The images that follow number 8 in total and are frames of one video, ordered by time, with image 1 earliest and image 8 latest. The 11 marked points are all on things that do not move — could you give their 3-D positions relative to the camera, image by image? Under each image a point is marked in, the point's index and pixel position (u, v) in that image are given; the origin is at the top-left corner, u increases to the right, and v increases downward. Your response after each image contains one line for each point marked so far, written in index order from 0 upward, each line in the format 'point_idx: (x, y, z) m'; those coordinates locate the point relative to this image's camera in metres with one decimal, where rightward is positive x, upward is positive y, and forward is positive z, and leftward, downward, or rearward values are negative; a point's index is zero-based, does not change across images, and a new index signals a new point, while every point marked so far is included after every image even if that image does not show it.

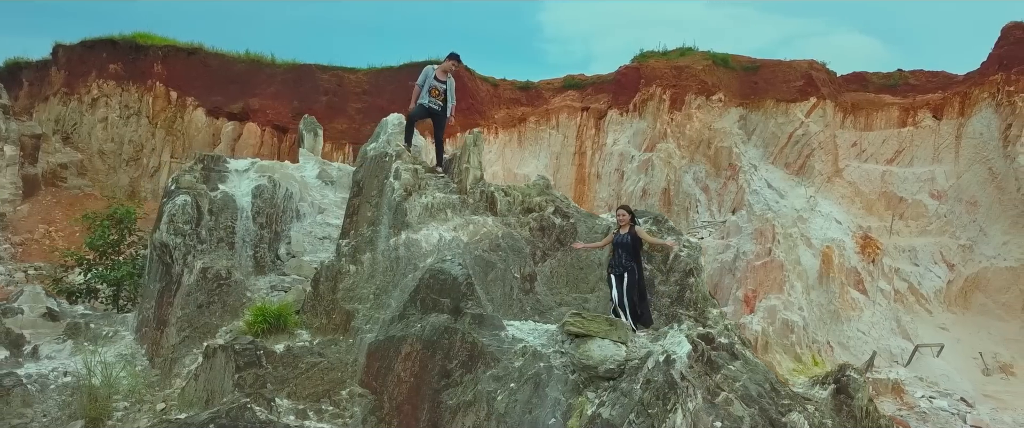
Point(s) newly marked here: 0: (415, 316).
0: (-0.8, -0.9, +6.4) m
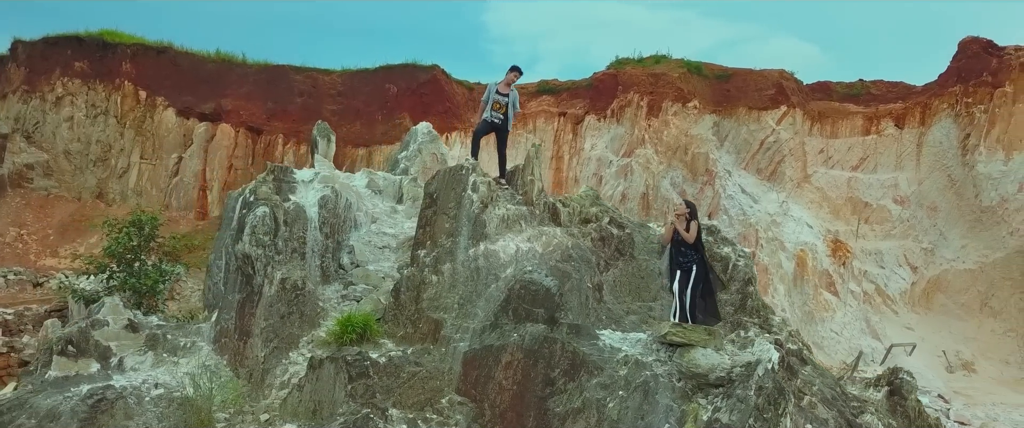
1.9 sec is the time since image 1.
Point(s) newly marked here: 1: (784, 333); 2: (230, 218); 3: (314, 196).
0: (0.0, -1.0, +6.6) m
1: (+2.7, -1.2, +7.4) m
2: (-3.0, 0.0, +8.2) m
3: (-2.2, +0.2, +8.3) m
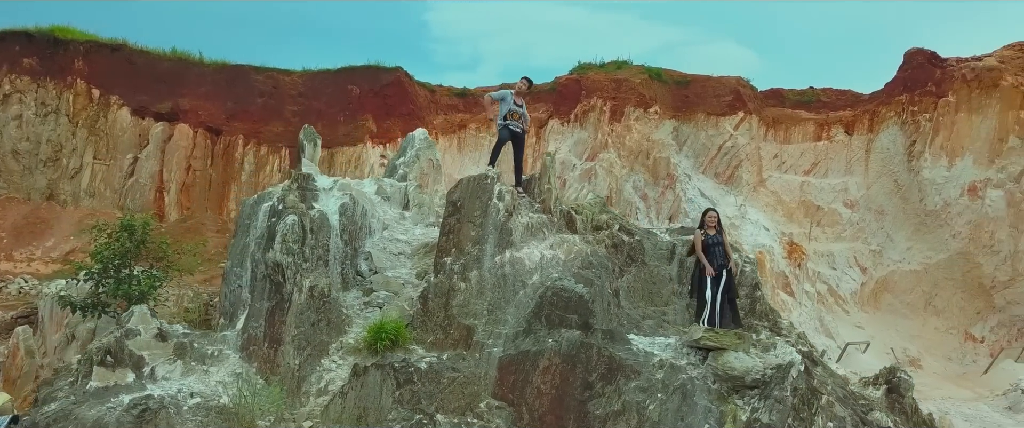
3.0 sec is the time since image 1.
0: (+0.3, -1.1, +6.9) m
1: (+3.0, -1.3, +7.8) m
2: (-2.8, -0.1, +8.2) m
3: (-2.0, +0.1, +8.4) m
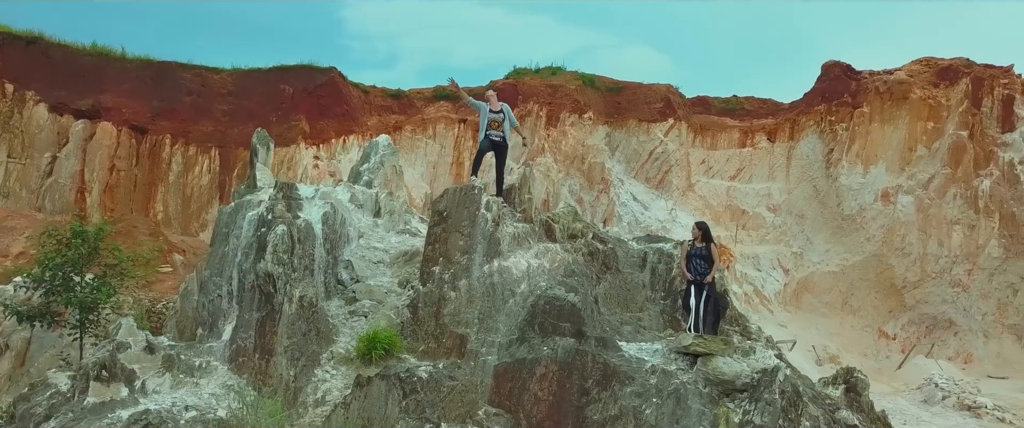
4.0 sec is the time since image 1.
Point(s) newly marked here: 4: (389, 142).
0: (+0.2, -1.2, +7.1) m
1: (+2.8, -1.4, +8.3) m
2: (-3.0, -0.2, +8.1) m
3: (-2.2, 0.0, +8.3) m
4: (-2.1, +1.2, +12.3) m
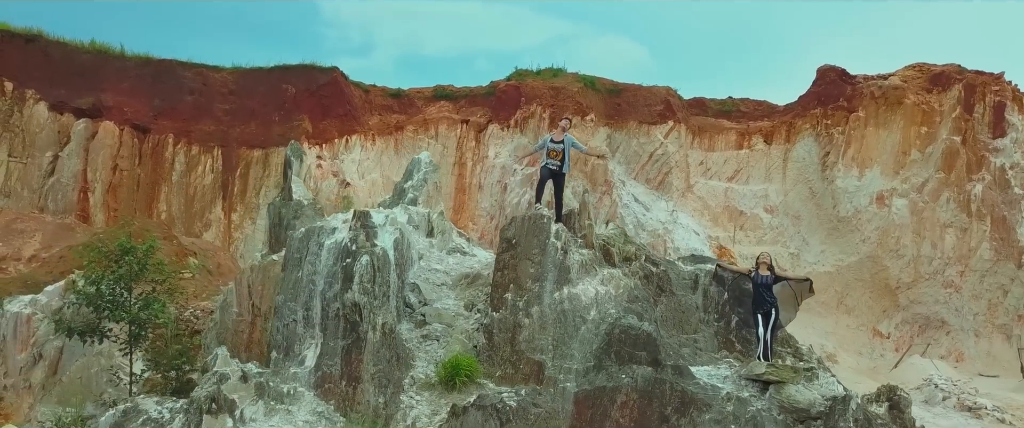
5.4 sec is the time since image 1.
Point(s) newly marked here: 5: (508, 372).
0: (+1.0, -1.5, +7.4) m
1: (+3.6, -1.7, +8.7) m
2: (-2.2, -0.5, +8.3) m
3: (-1.4, -0.3, +8.6) m
4: (-1.4, +0.9, +12.6) m
5: (0.0, -1.7, +7.8) m
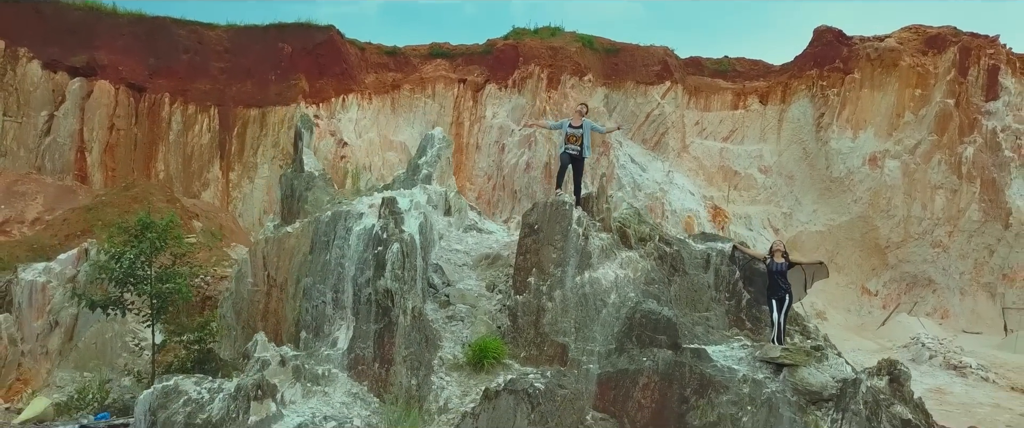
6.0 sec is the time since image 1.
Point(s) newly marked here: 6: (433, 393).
0: (+1.3, -1.4, +7.8) m
1: (+3.8, -1.6, +9.1) m
2: (-1.9, -0.4, +8.6) m
3: (-1.2, -0.1, +8.8) m
4: (-1.2, +1.4, +12.7) m
5: (+0.2, -1.5, +8.1) m
6: (-0.8, -1.8, +7.5) m
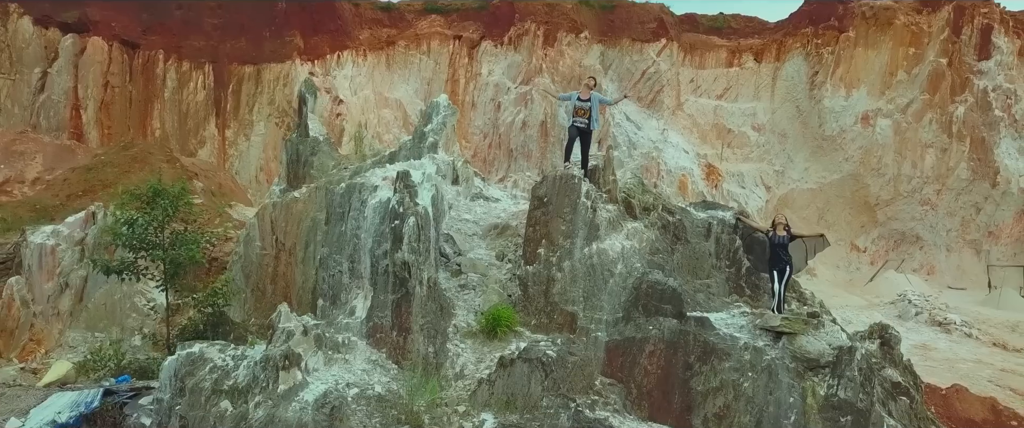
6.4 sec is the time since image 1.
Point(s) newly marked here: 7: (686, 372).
0: (+1.4, -1.1, +8.1) m
1: (+3.9, -1.2, +9.5) m
2: (-1.8, 0.0, +8.8) m
3: (-1.1, +0.2, +9.1) m
4: (-1.1, +2.0, +12.8) m
5: (+0.4, -1.2, +8.5) m
6: (-0.7, -1.6, +7.9) m
7: (+1.8, -1.7, +7.8) m
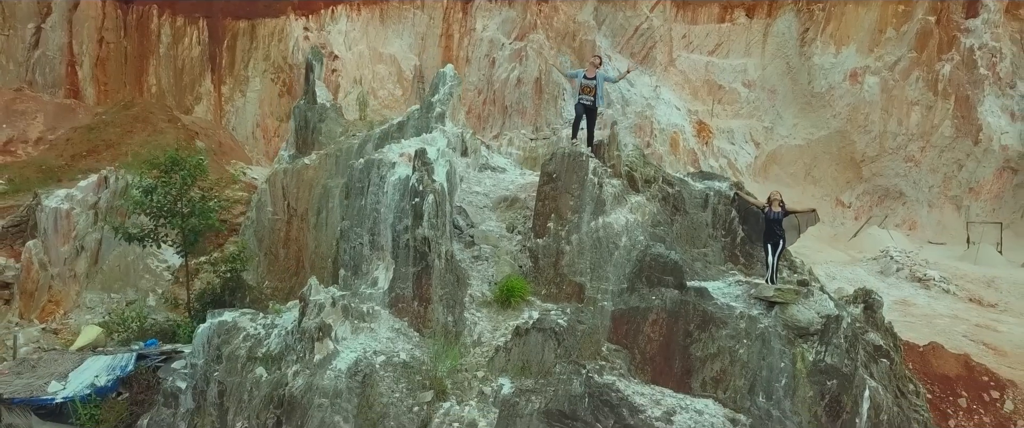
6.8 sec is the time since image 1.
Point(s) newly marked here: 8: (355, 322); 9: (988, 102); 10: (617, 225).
0: (+1.6, -0.9, +8.7) m
1: (+4.1, -0.8, +10.2) m
2: (-1.7, +0.3, +9.3) m
3: (-0.9, +0.6, +9.5) m
4: (-1.0, +2.5, +13.2) m
5: (+0.5, -1.0, +9.1) m
6: (-0.5, -1.3, +8.5) m
7: (+2.0, -1.4, +8.5) m
8: (-1.8, -1.2, +8.4) m
9: (+11.0, +2.4, +16.9) m
10: (+1.3, -0.1, +9.3) m
